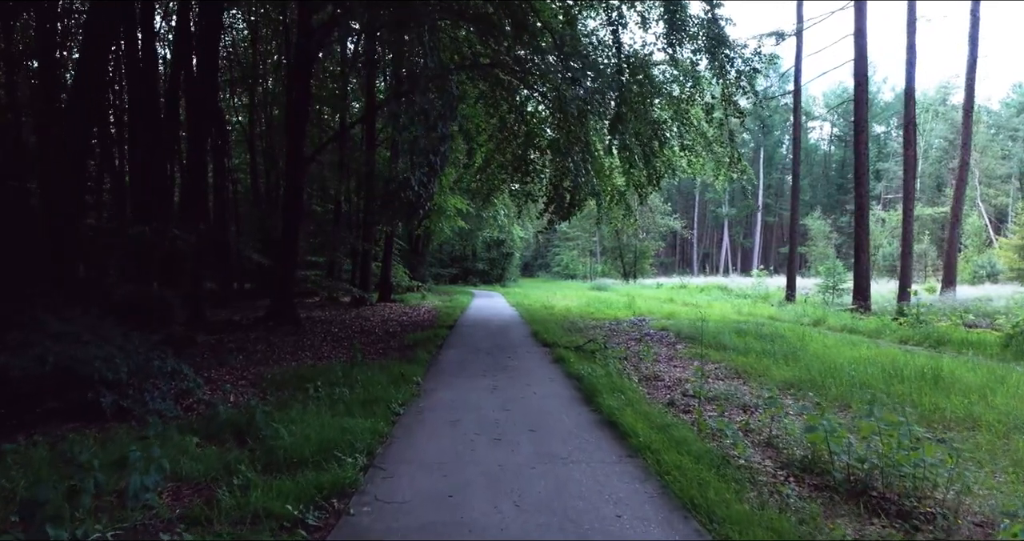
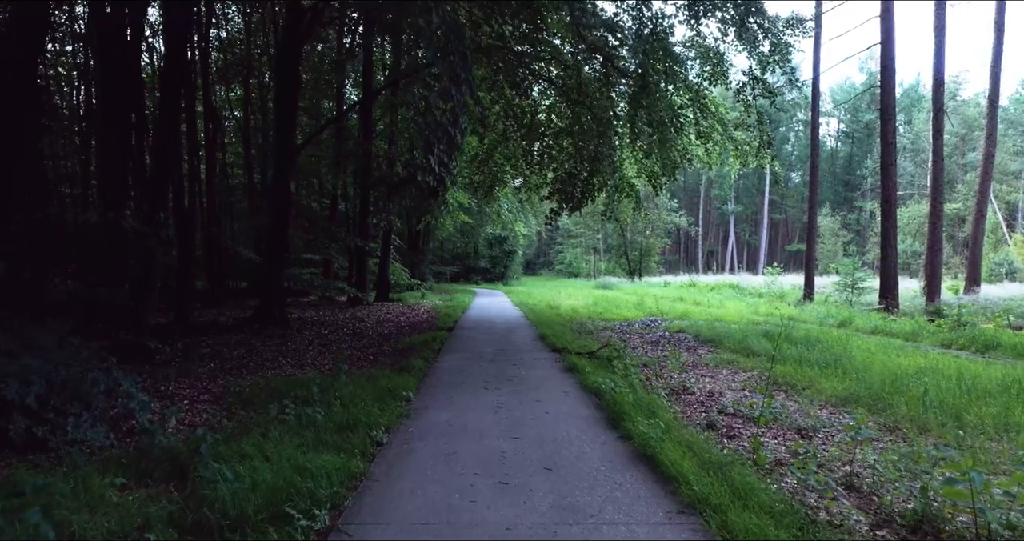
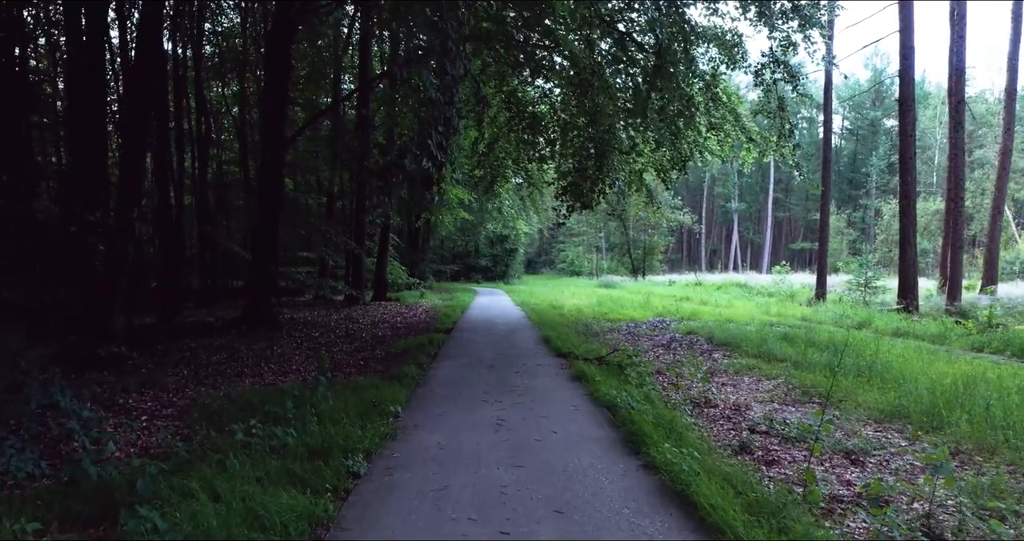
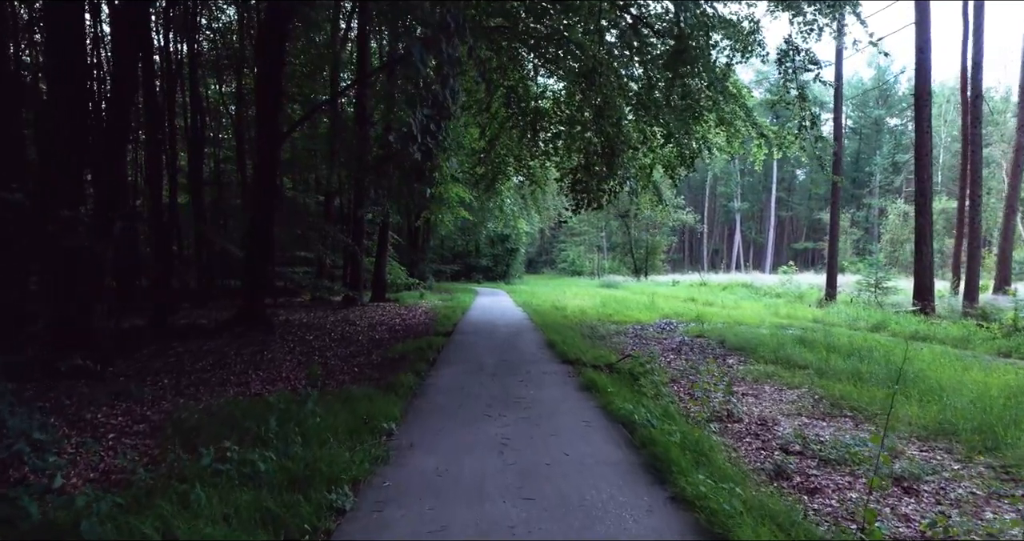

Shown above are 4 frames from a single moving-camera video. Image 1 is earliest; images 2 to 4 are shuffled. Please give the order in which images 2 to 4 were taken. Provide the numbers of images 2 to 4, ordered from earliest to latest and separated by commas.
2, 3, 4
